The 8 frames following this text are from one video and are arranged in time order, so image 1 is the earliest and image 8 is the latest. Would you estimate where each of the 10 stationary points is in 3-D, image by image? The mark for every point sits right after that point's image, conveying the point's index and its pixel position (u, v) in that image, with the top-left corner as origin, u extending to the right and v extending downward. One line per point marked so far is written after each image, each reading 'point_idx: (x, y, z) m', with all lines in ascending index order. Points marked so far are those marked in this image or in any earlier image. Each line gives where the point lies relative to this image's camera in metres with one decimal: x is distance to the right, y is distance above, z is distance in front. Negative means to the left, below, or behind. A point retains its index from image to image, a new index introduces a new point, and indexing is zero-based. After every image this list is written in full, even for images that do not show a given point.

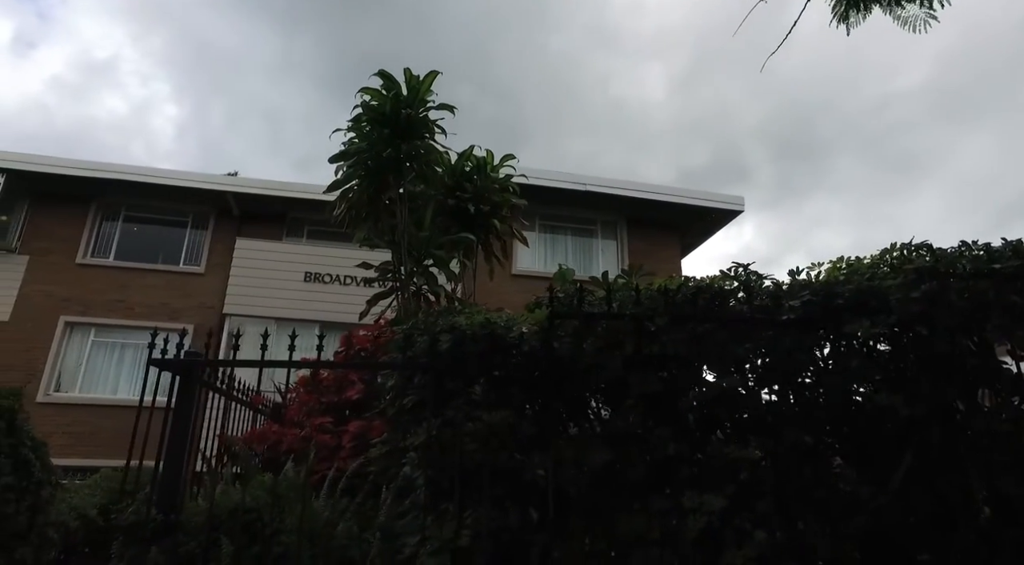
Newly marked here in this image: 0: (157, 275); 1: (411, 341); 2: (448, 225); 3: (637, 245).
0: (-8.7, +0.1, +16.0) m
1: (-0.5, -0.3, +3.3) m
2: (-0.5, +0.5, +5.4) m
3: (+3.1, +1.0, +16.7) m
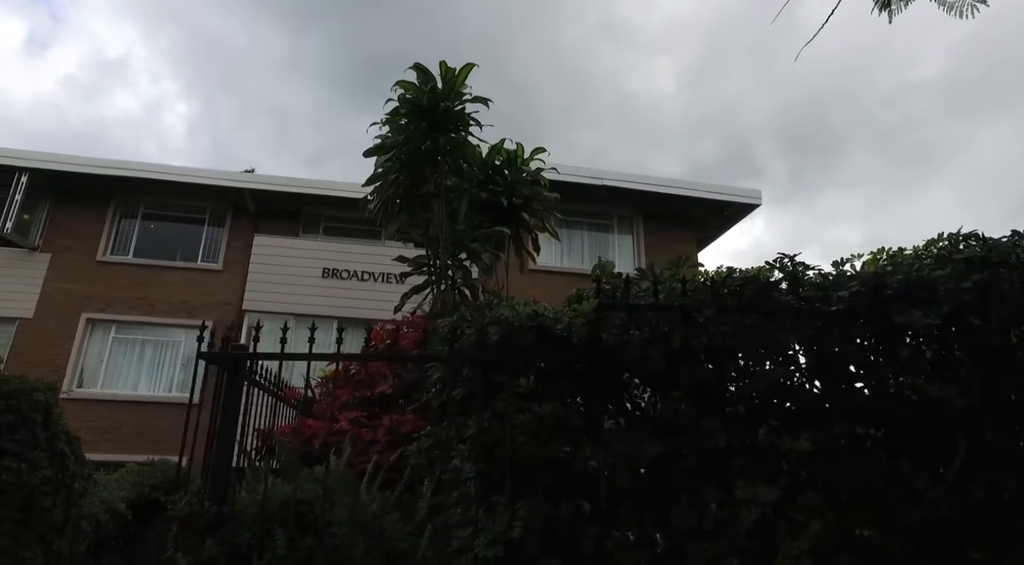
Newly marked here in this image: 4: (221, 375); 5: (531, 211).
0: (-8.3, +0.2, +16.1) m
1: (-0.3, -0.3, +3.3) m
2: (-0.2, +0.5, +5.4) m
3: (+3.5, +1.1, +16.6) m
4: (-1.5, -0.5, +3.4) m
5: (+0.1, +0.6, +5.4) m
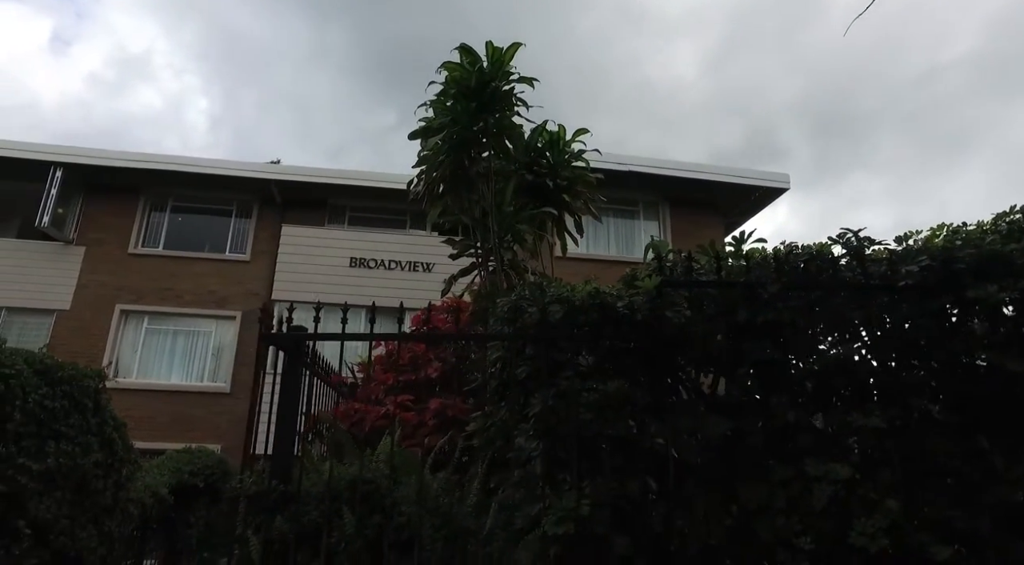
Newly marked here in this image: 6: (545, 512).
0: (-7.6, +0.5, +16.3) m
1: (0.0, -0.2, +3.3) m
2: (+0.1, +0.7, +5.4) m
3: (+4.2, +1.4, +16.5) m
4: (-1.2, -0.4, +3.5) m
5: (+0.5, +0.7, +5.3) m
6: (+0.1, -1.0, +2.9) m
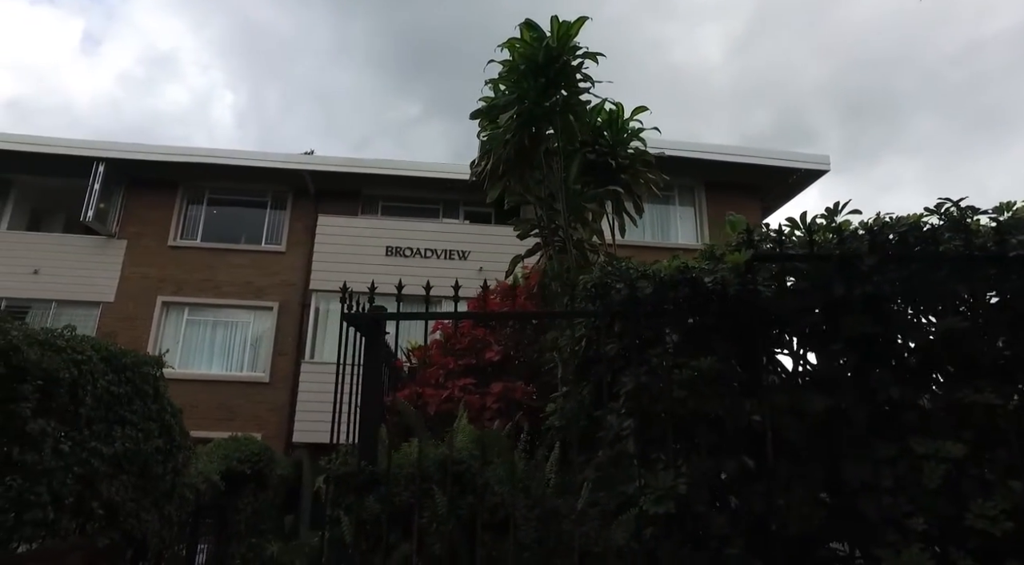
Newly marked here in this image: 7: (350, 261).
0: (-6.8, +0.7, +16.5) m
1: (+0.5, 0.0, +3.2) m
2: (+0.6, +0.8, +5.3) m
3: (+5.0, +1.8, +16.2) m
4: (-0.8, -0.3, +3.4) m
5: (+1.0, +0.9, +5.2) m
6: (+0.6, -0.9, +2.9) m
7: (-3.9, +0.5, +15.9) m
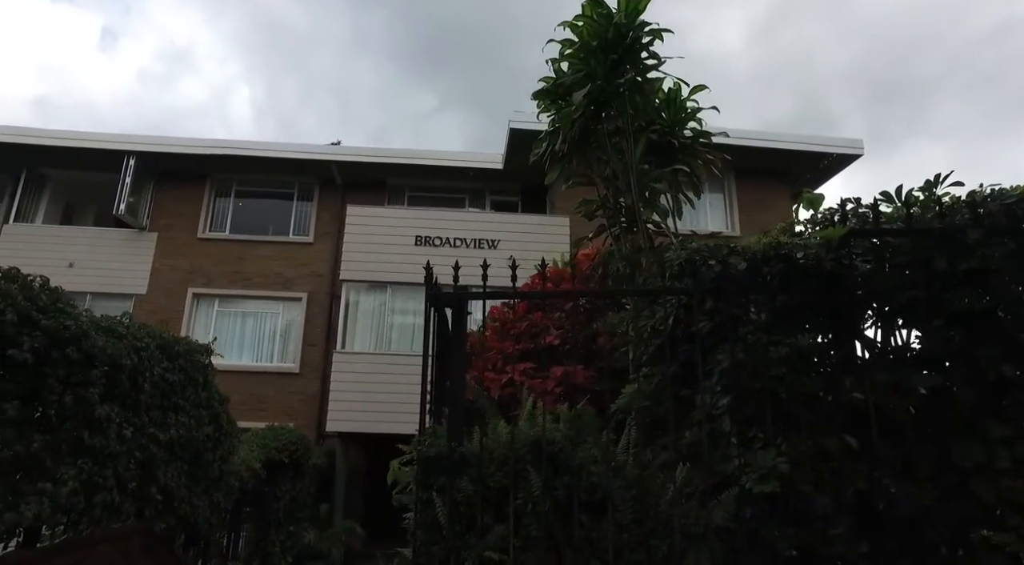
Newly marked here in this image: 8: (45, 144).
0: (-6.0, +0.9, +16.6) m
1: (+0.9, +0.1, +3.2) m
2: (+1.0, +0.9, +5.2) m
3: (+5.7, +2.1, +16.0) m
4: (-0.4, -0.2, +3.4) m
5: (+1.4, +1.0, +5.2) m
6: (+1.0, -0.8, +2.8) m
7: (-3.2, +0.7, +15.9) m
8: (-11.4, +3.4, +16.1) m
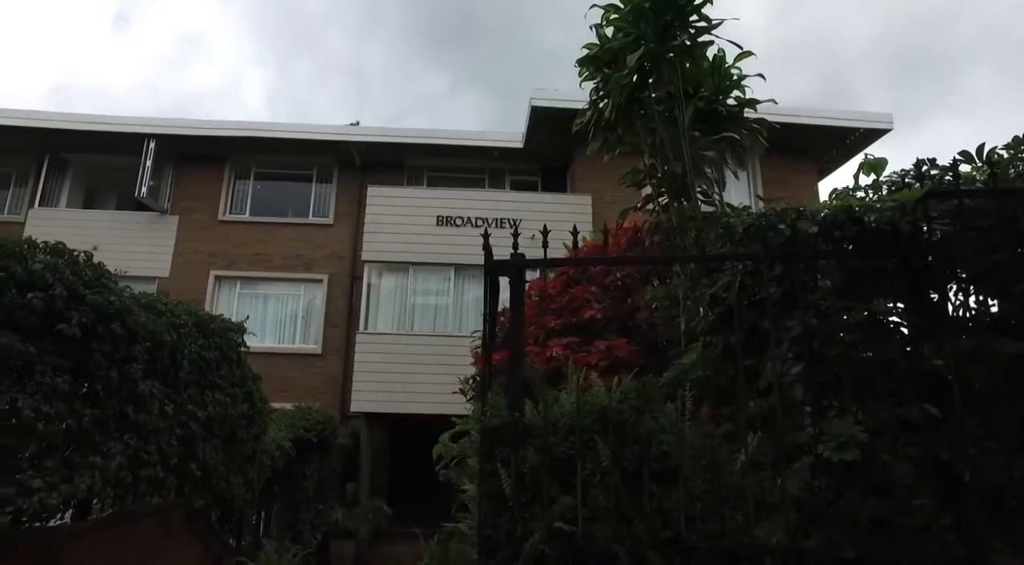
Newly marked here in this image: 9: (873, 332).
0: (-5.5, +1.4, +16.6) m
1: (+1.2, +0.2, +3.0) m
2: (+1.4, +1.2, +5.1) m
3: (+6.2, +2.7, +15.8) m
4: (-0.1, 0.0, +3.3) m
5: (+1.7, +1.2, +5.0) m
6: (+1.3, -0.7, +2.7) m
7: (-2.7, +1.2, +15.9) m
8: (-10.9, +3.8, +16.1) m
9: (+1.6, -0.2, +2.8) m
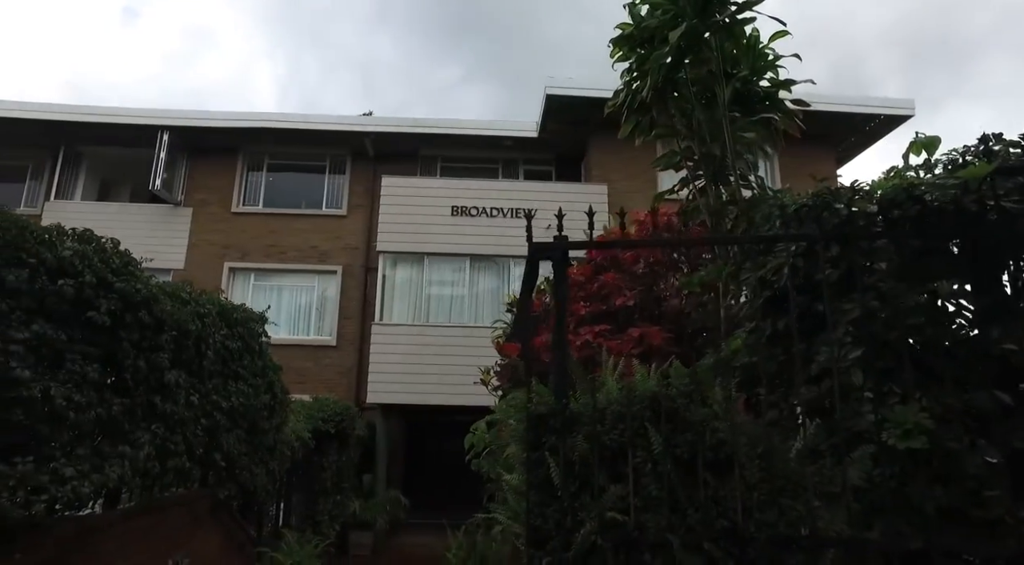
0: (-5.1, +1.6, +16.5) m
1: (+1.4, +0.3, +2.9) m
2: (+1.6, +1.3, +4.9) m
3: (+6.6, +2.9, +15.6) m
4: (+0.1, +0.1, +3.2) m
5: (+2.0, +1.4, +4.9) m
6: (+1.5, -0.6, +2.6) m
7: (-2.3, +1.4, +15.8) m
8: (-10.6, +4.0, +16.1) m
9: (+1.8, -0.1, +2.7) m
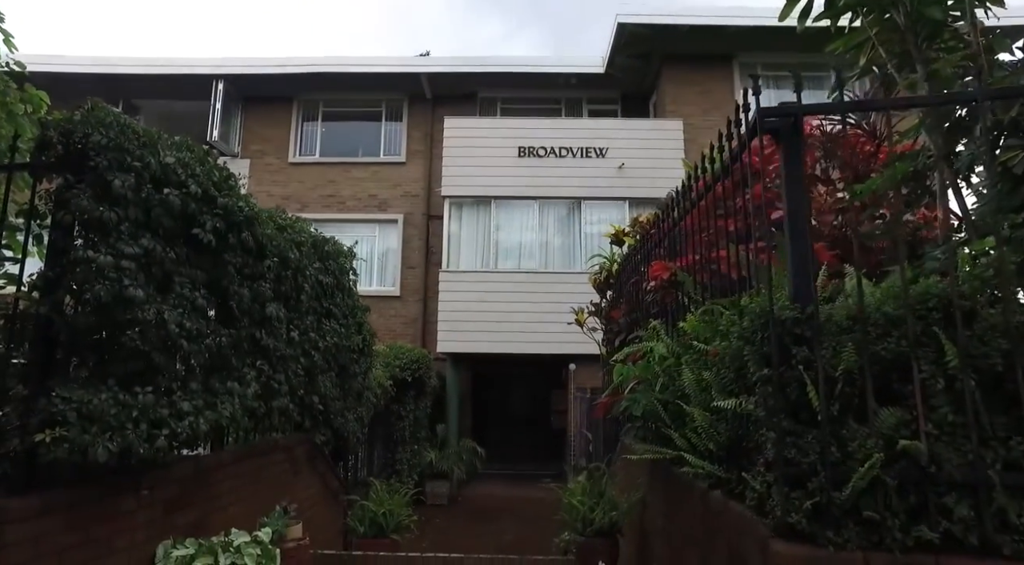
0: (-3.5, +2.8, +16.0) m
1: (+2.2, +0.8, +2.2) m
2: (+2.5, +1.9, +4.1) m
3: (+8.1, +4.3, +14.3) m
4: (+1.0, +0.5, +2.5) m
5: (+2.8, +2.0, +4.0) m
6: (+2.3, -0.1, +1.9) m
7: (-0.8, +2.7, +15.1) m
8: (-9.0, +5.1, +15.8) m
9: (+2.5, +0.3, +2.0) m
